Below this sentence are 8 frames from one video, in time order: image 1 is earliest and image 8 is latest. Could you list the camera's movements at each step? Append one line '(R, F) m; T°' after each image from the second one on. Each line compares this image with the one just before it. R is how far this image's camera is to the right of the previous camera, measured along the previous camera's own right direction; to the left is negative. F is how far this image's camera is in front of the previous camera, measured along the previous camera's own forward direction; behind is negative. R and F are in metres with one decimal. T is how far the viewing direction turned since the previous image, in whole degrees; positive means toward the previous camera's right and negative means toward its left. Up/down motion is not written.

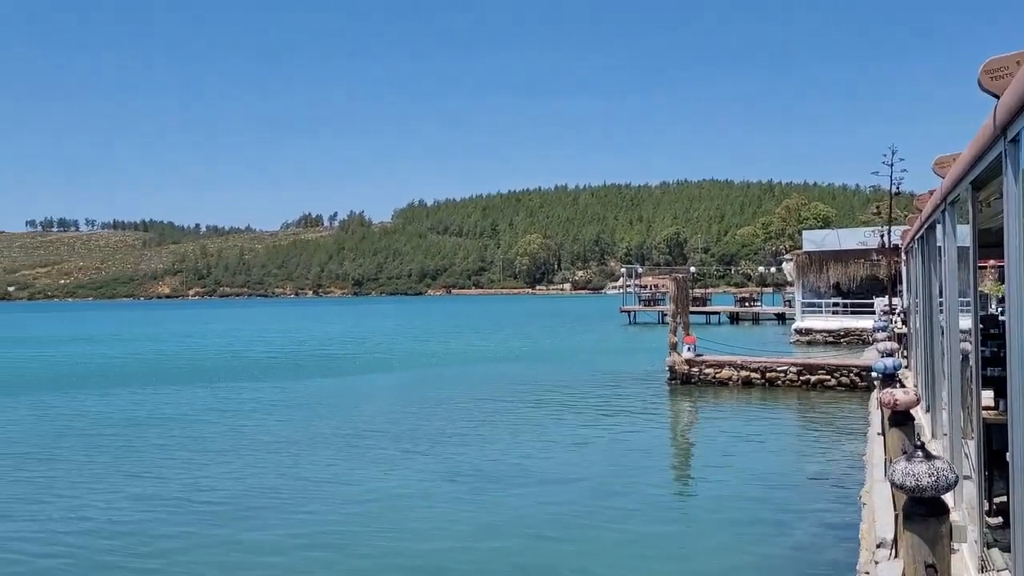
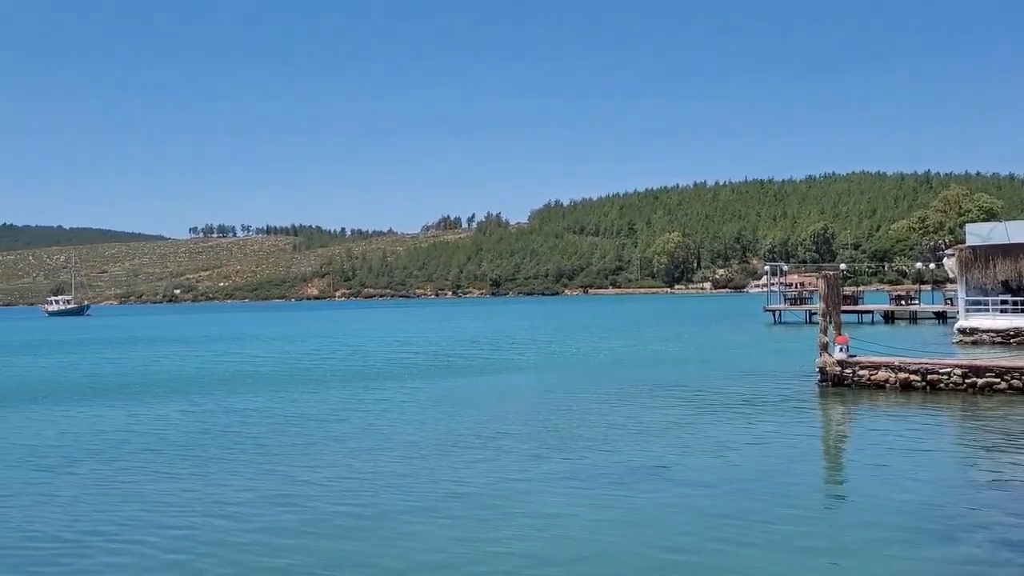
(-0.1, +0.1) m; -9°
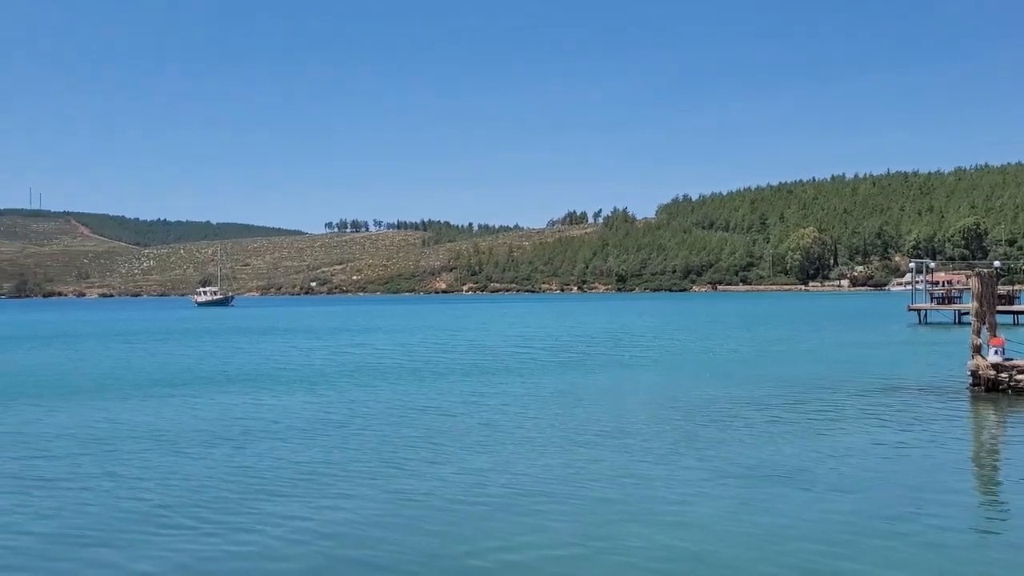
(+0.1, +0.4) m; -8°
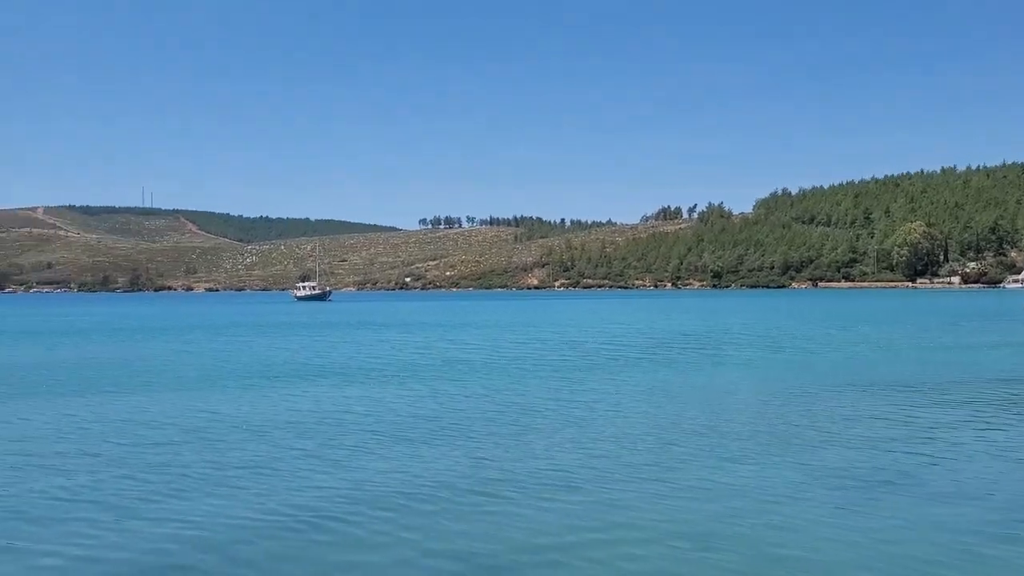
(+0.1, +0.3) m; -6°
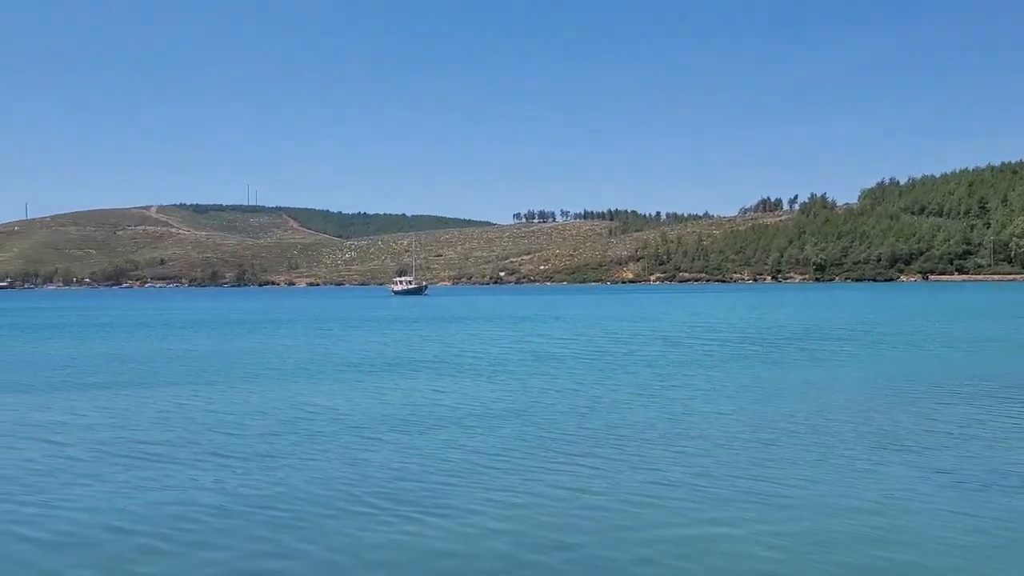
(+0.2, +0.3) m; -6°
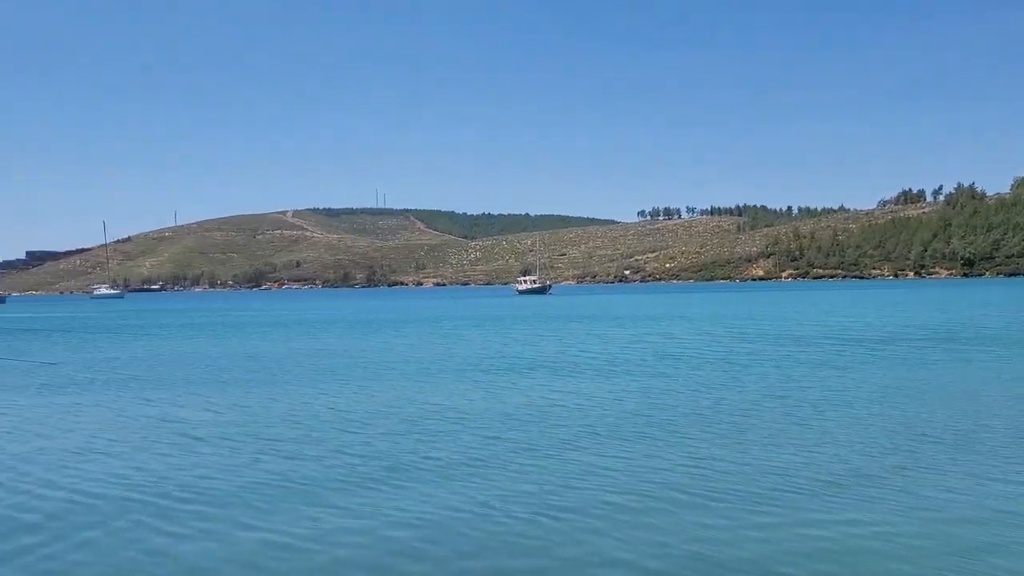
(+0.4, +0.4) m; -8°
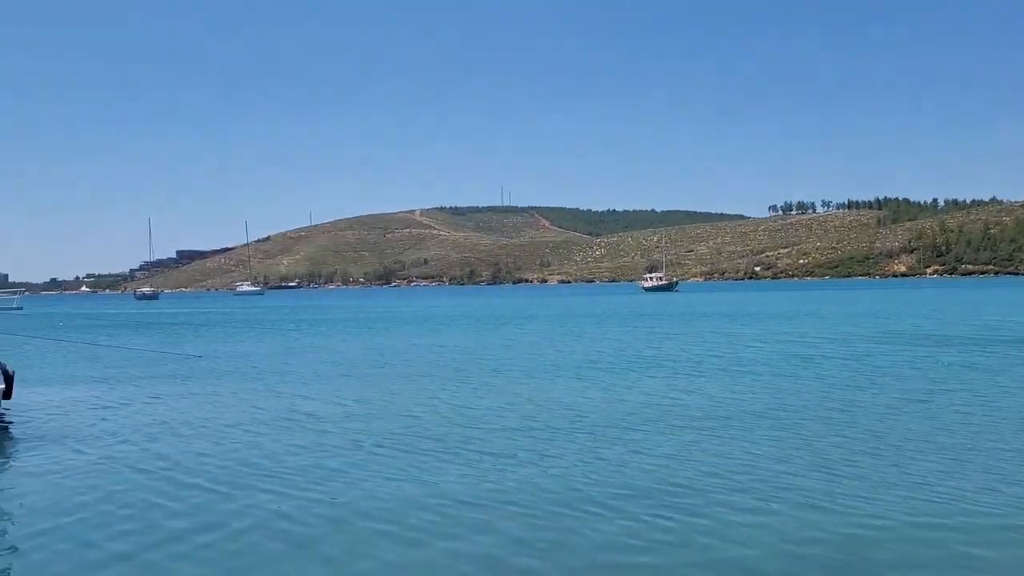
(+0.4, +0.3) m; -8°
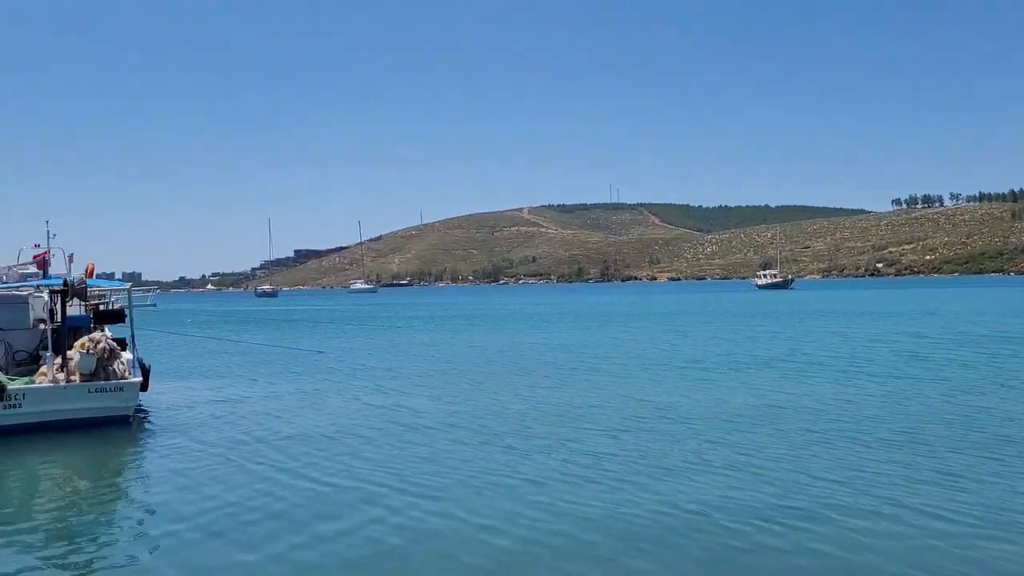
(+0.2, +0.2) m; -7°
